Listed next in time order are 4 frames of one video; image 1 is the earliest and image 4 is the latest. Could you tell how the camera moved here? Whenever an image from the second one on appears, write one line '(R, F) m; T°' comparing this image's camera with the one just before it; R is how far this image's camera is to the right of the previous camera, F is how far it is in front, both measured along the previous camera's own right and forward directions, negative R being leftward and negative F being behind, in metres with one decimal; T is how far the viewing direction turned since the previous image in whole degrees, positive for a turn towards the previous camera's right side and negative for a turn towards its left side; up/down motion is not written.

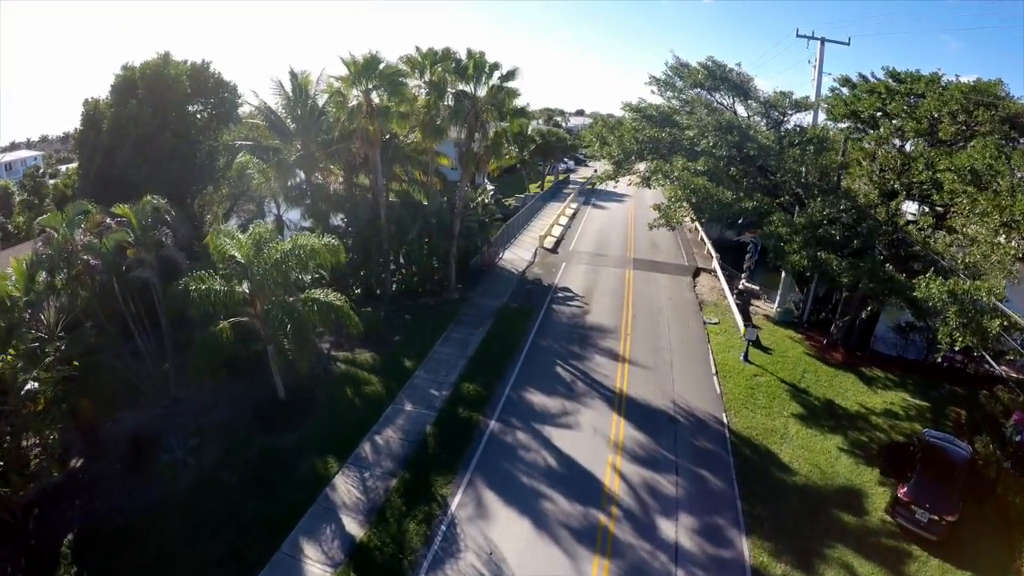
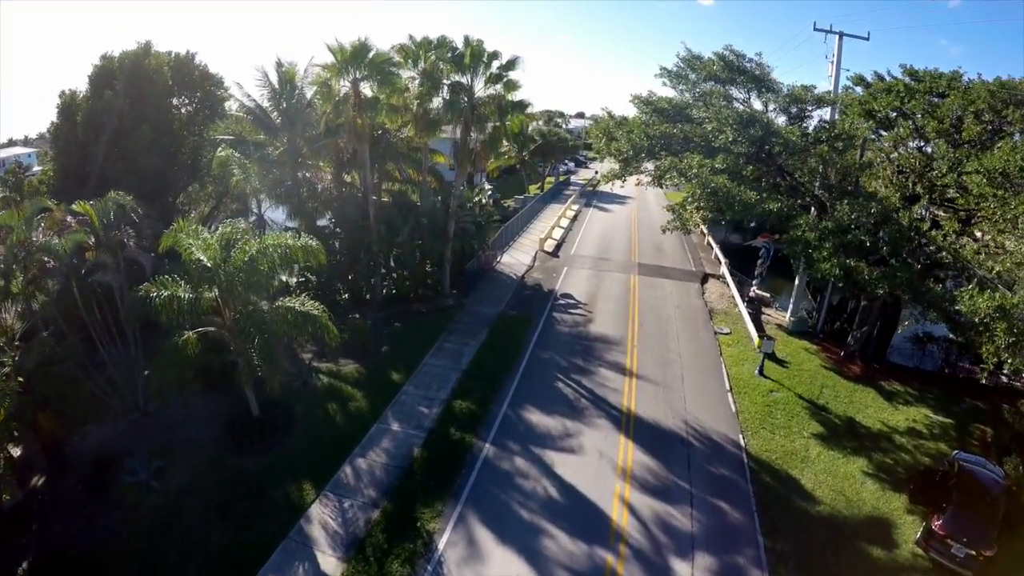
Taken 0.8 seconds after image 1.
(0.0, +1.3) m; 0°
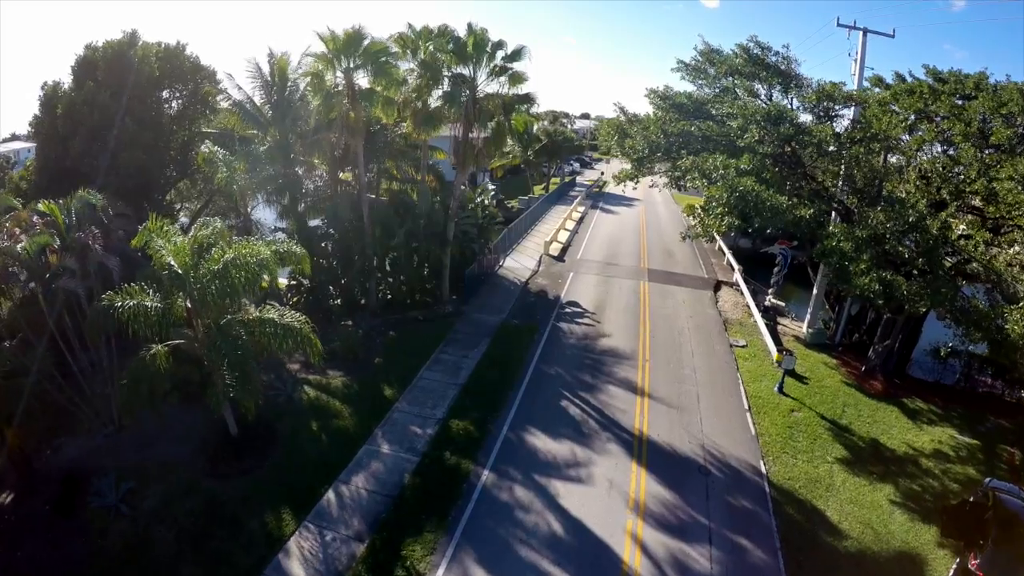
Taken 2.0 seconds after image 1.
(0.0, +1.1) m; 0°
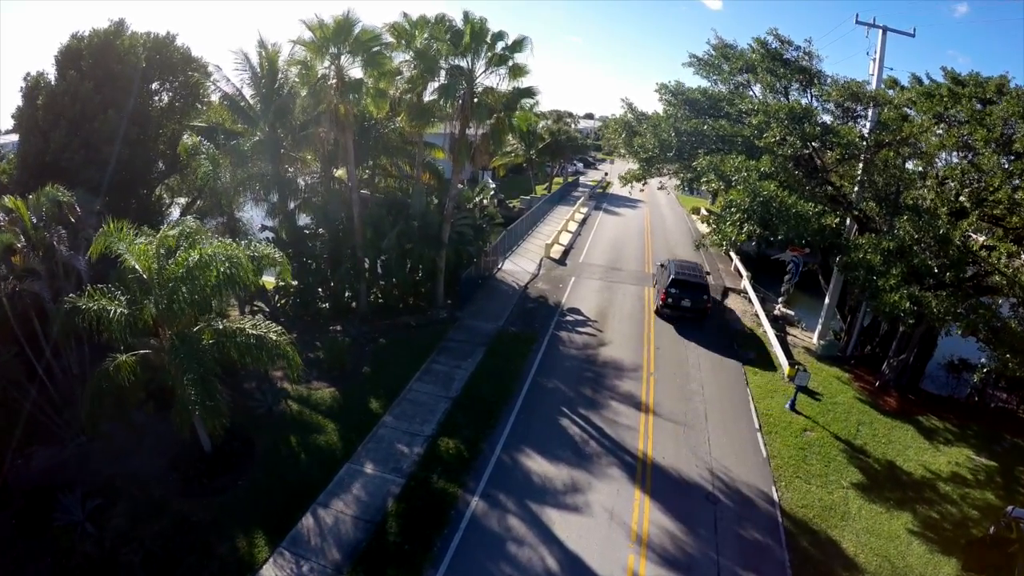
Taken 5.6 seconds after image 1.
(+0.1, +0.9) m; 0°
